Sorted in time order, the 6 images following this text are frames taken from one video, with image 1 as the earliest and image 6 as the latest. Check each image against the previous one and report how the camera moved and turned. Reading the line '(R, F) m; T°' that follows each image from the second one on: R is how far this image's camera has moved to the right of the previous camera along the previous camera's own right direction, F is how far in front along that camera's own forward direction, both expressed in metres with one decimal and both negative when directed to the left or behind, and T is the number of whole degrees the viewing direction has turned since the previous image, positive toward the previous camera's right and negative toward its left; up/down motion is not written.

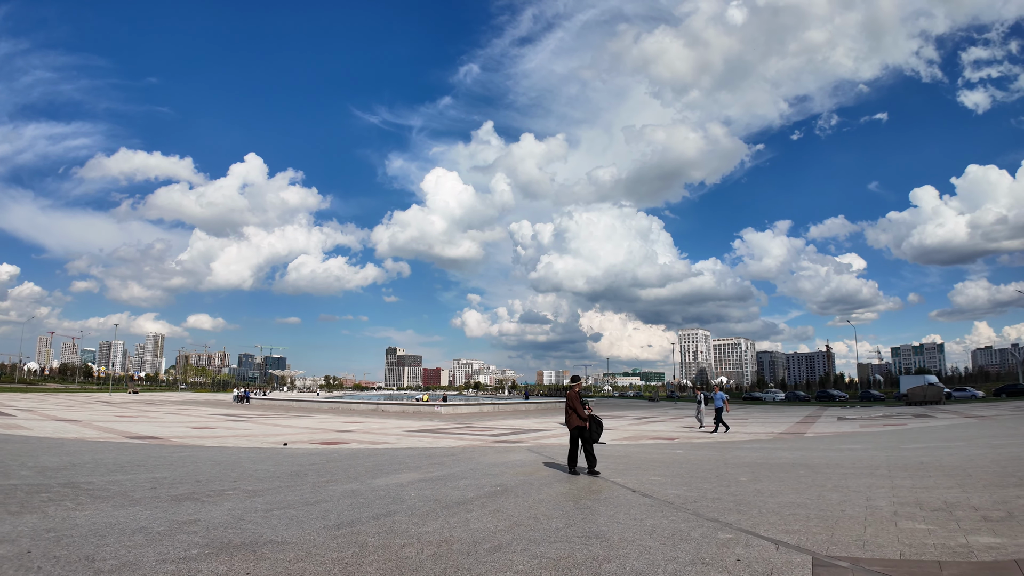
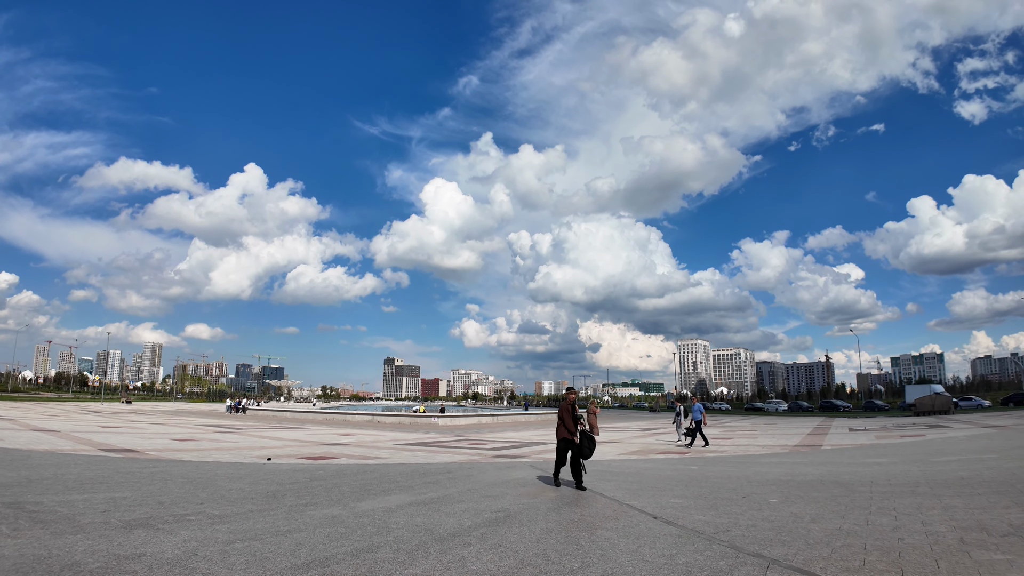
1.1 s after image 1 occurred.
(-0.1, +1.1) m; 0°
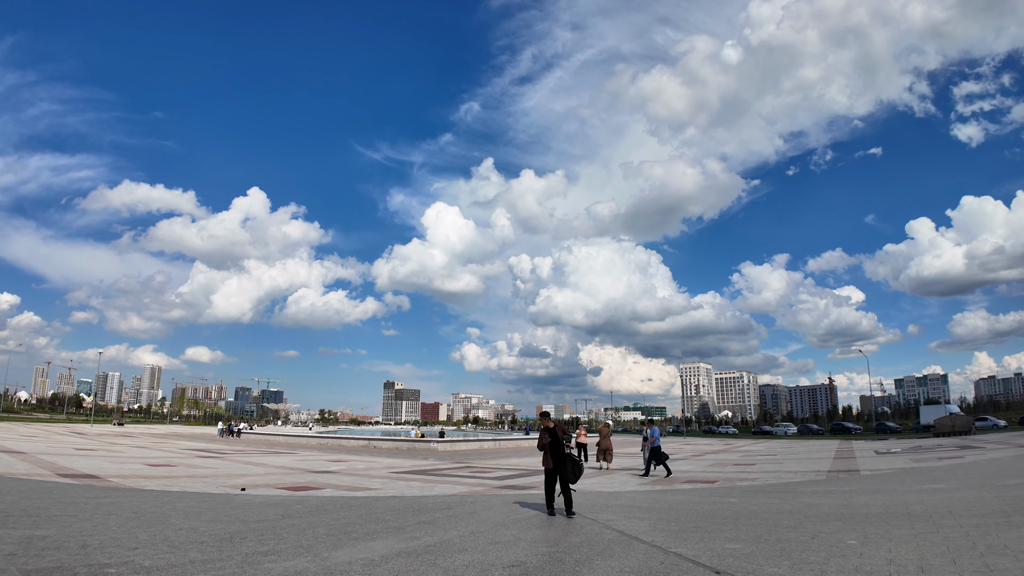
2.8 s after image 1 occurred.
(-0.2, +1.8) m; 0°
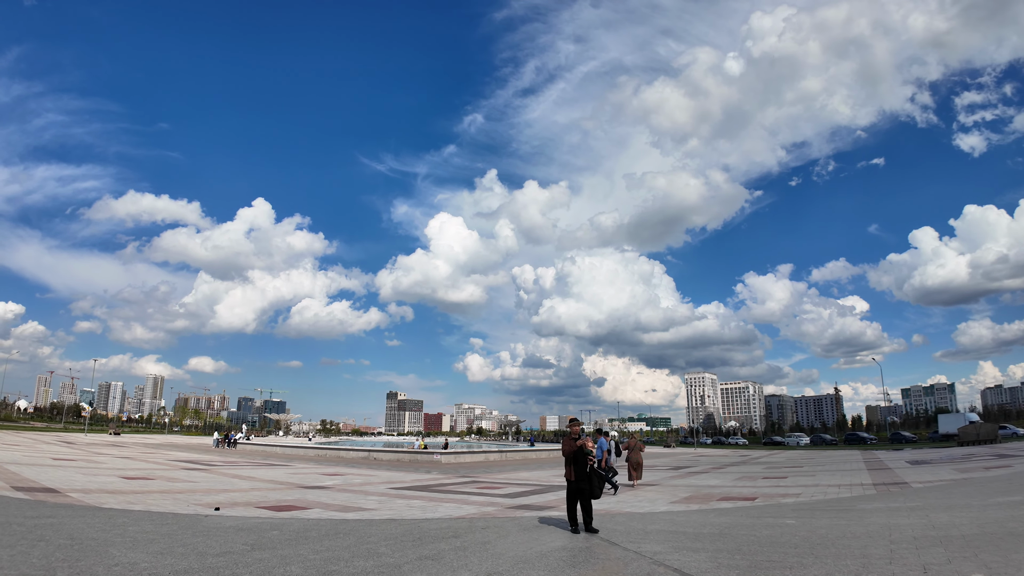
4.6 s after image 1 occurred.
(-0.3, +1.8) m; 0°
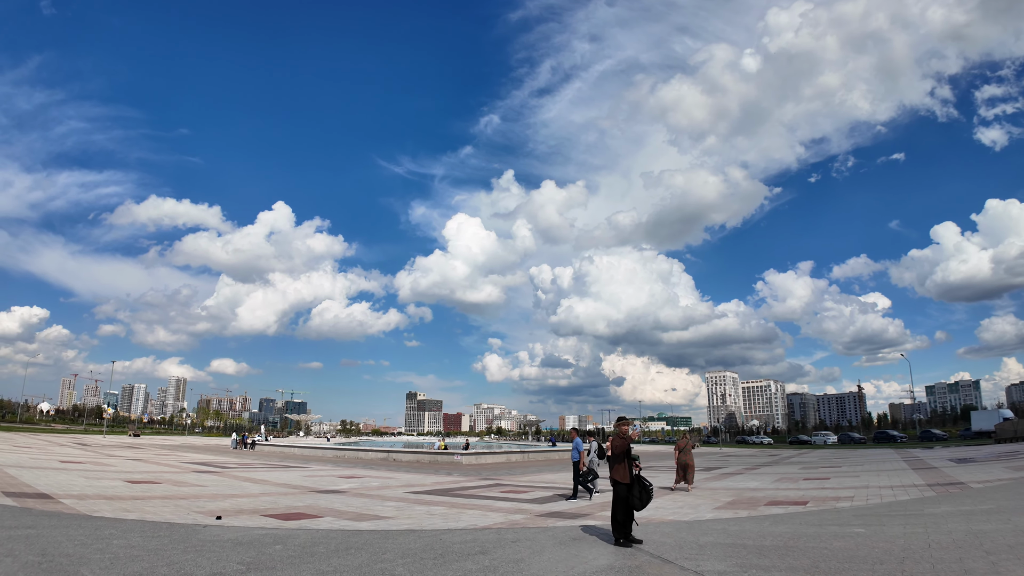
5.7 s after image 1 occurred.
(-0.2, +1.2) m; -2°
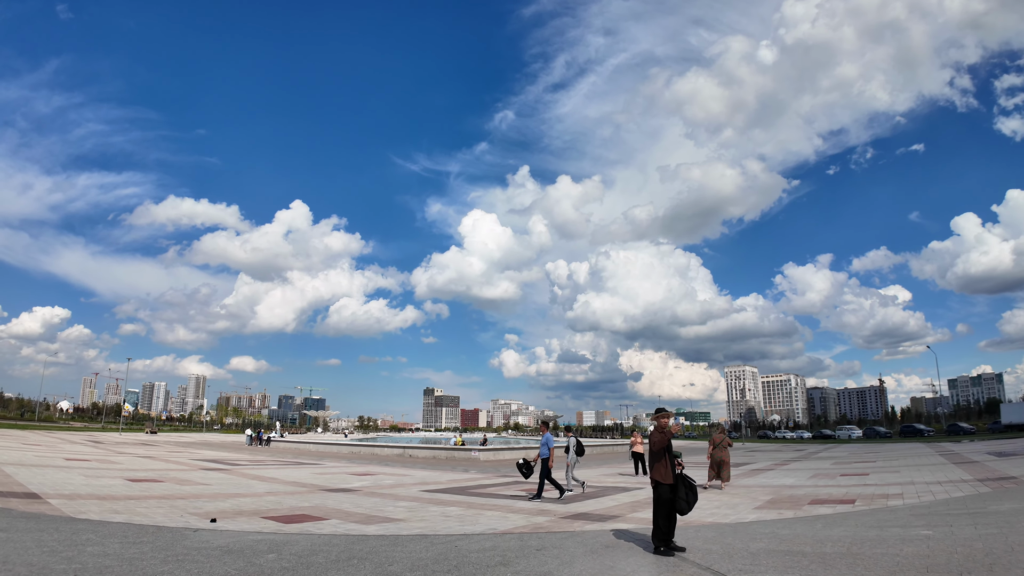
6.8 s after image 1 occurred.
(-0.1, +1.1) m; -2°
